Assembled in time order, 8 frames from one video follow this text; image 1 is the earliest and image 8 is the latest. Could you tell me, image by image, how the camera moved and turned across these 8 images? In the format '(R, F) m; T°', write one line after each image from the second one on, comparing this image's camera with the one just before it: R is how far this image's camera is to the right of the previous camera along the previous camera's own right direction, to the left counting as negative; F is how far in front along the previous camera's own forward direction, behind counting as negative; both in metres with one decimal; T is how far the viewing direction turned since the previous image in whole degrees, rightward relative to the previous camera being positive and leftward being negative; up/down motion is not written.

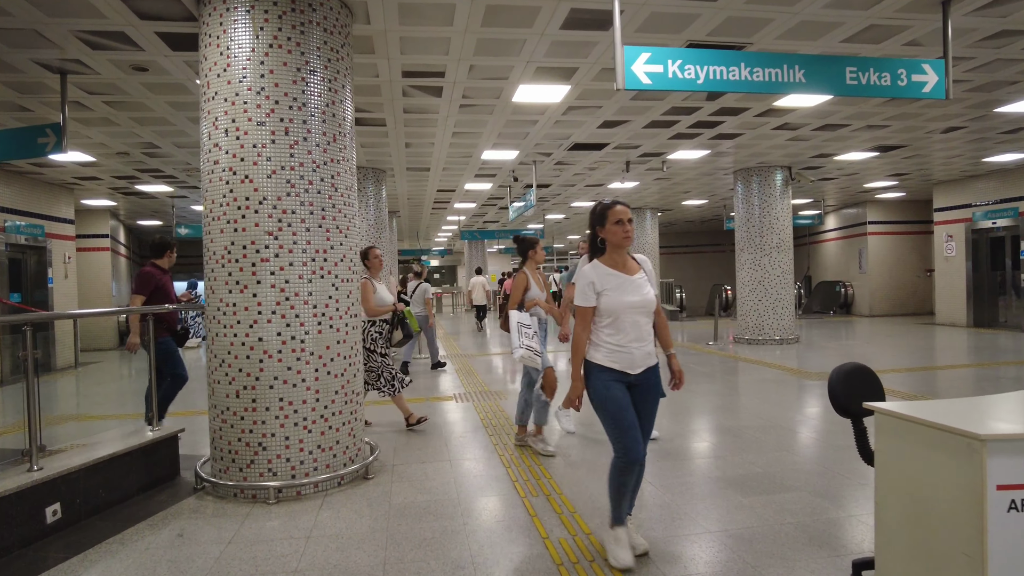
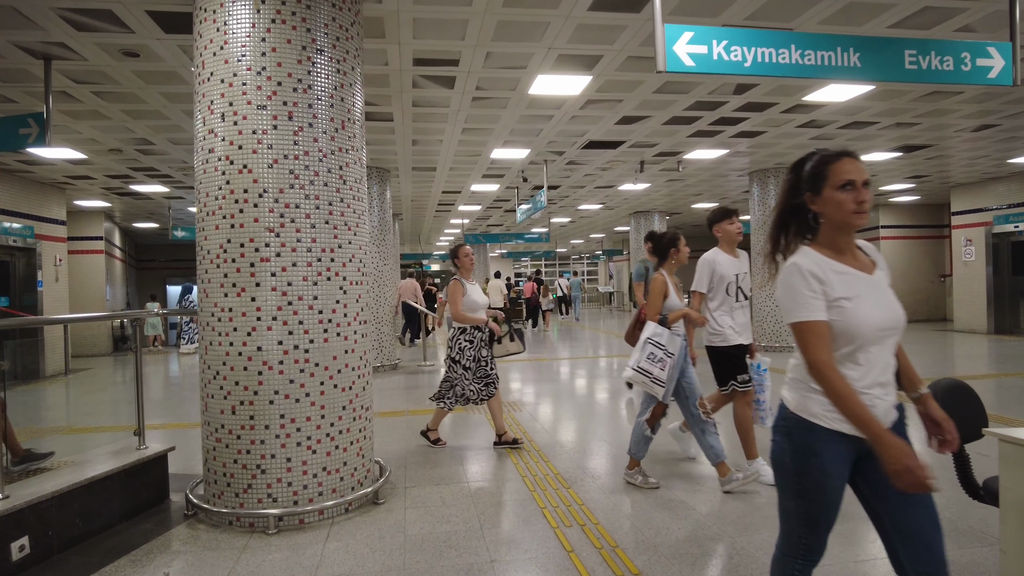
(-0.2, +0.4) m; 0°
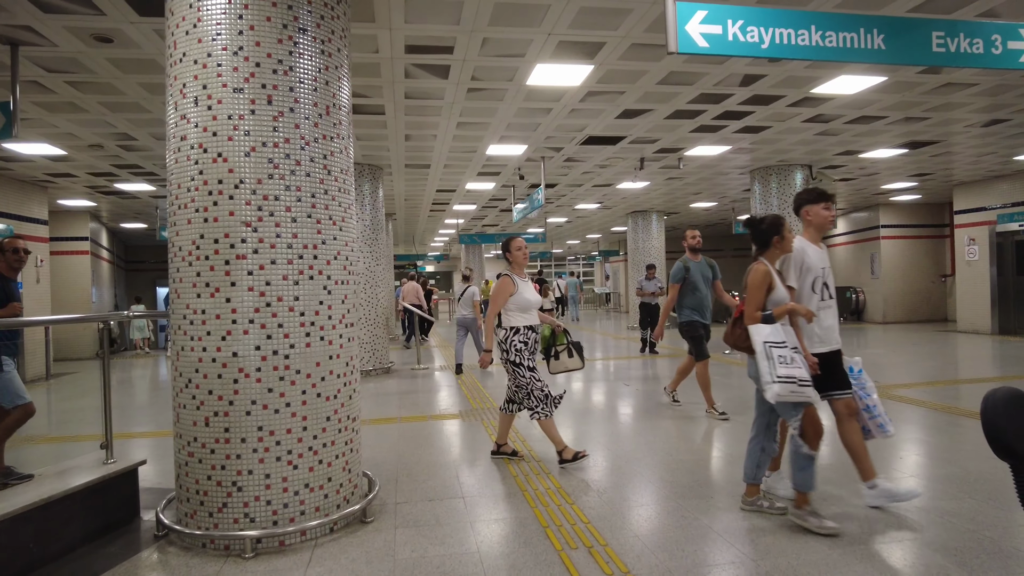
(0.0, +0.3) m; 0°
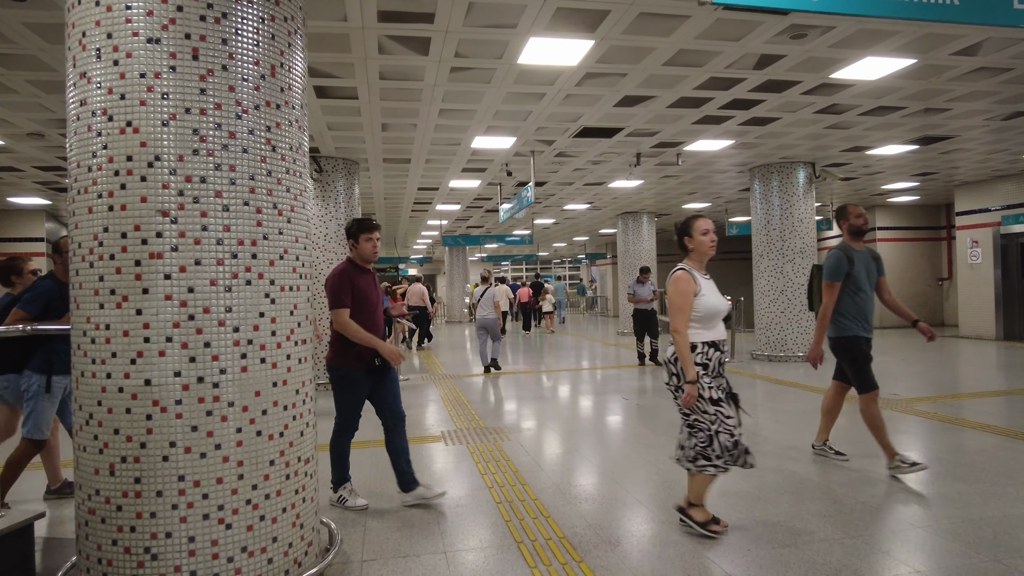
(-0.1, +0.8) m; +1°
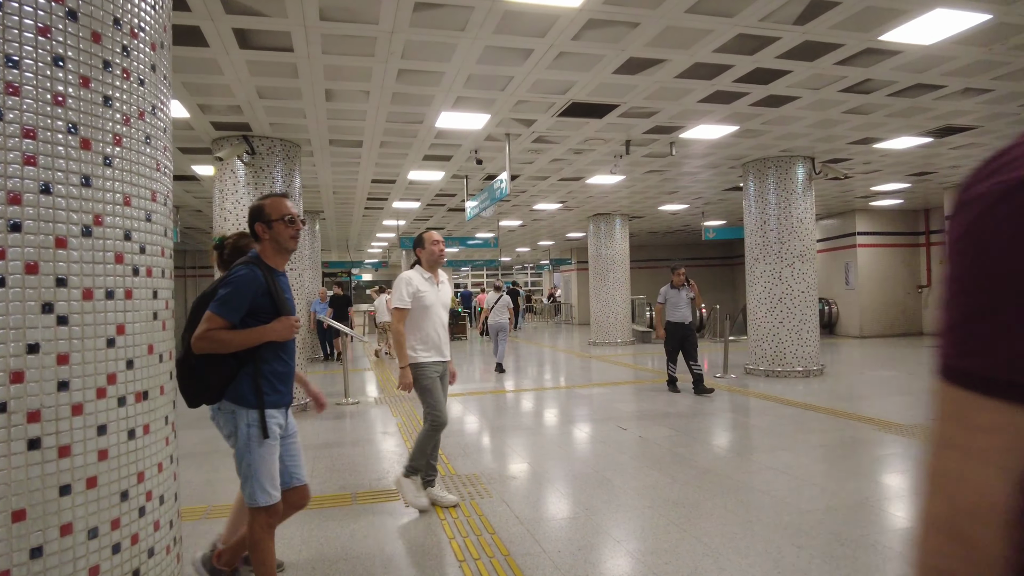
(-0.2, +1.4) m; +4°
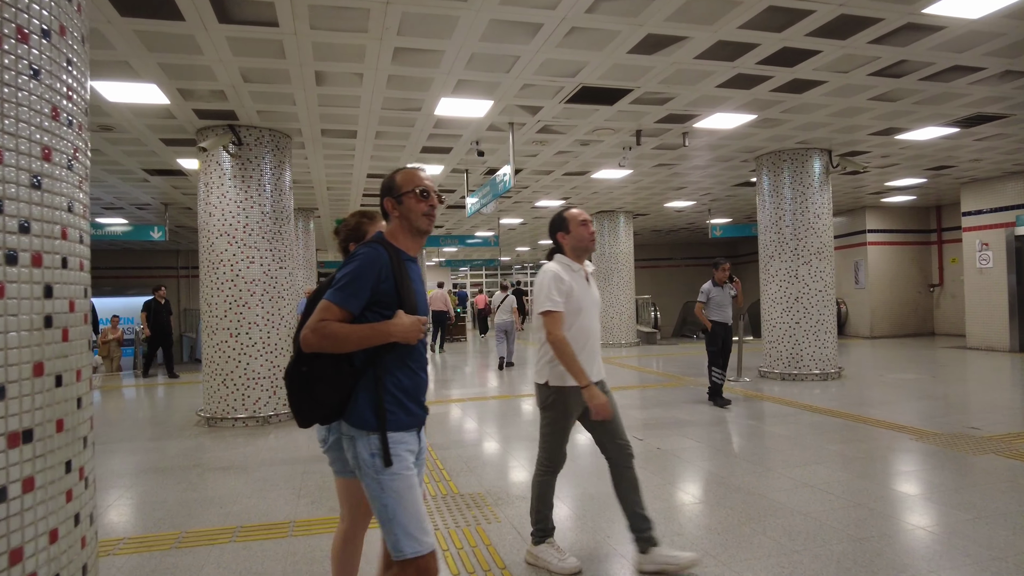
(-0.1, +0.5) m; 0°
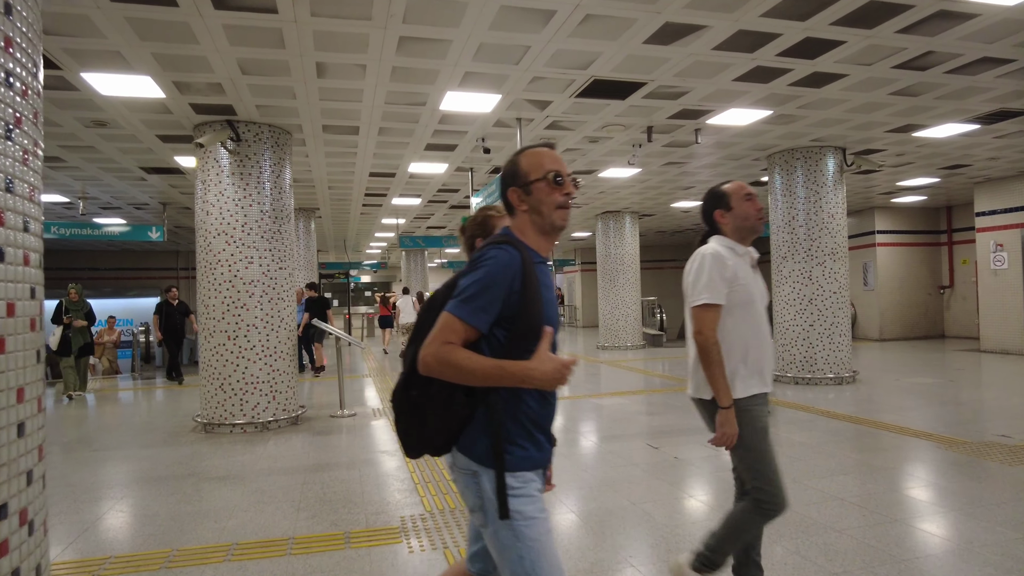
(-0.1, +0.2) m; 0°
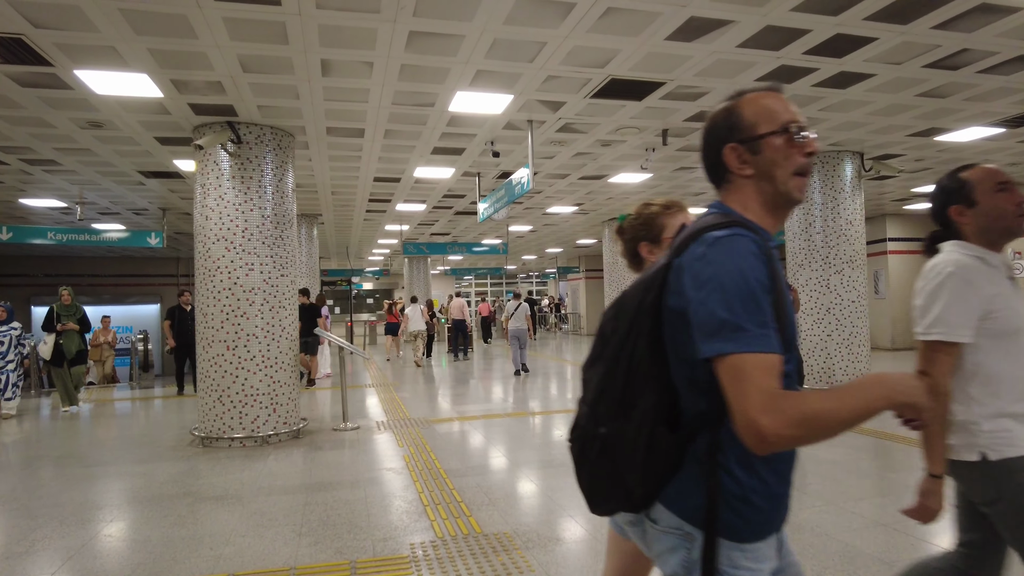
(-0.1, +0.3) m; 0°
